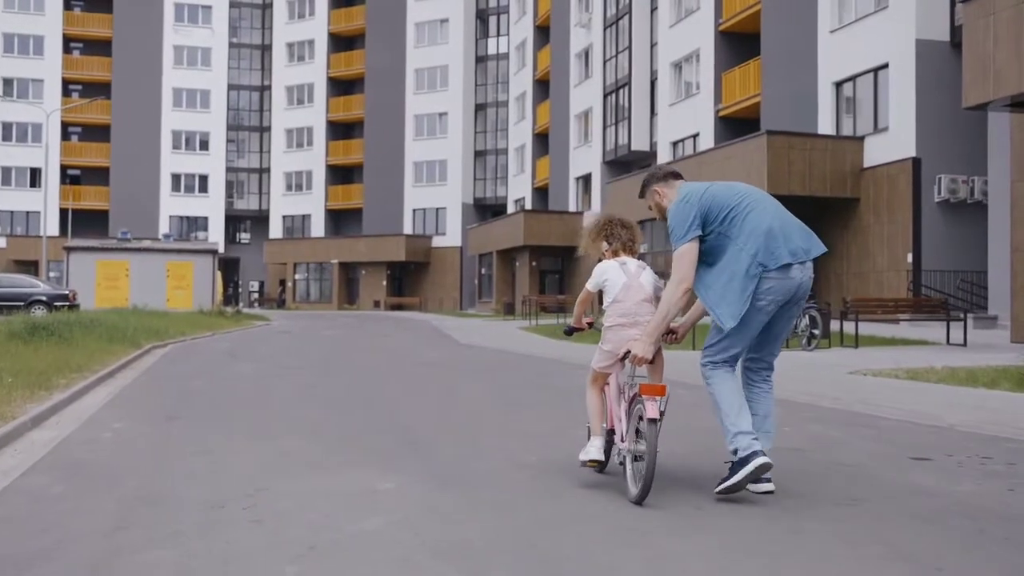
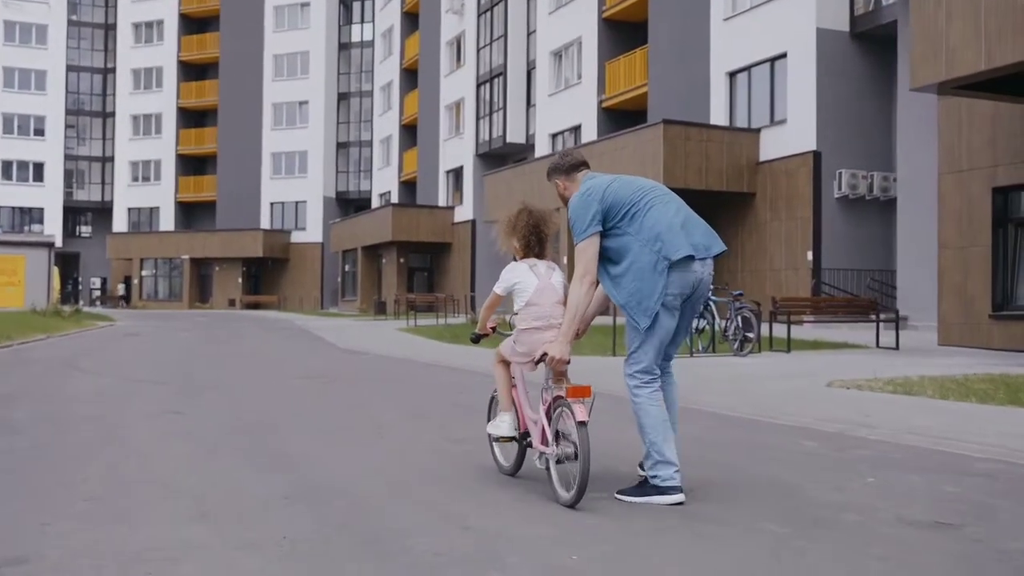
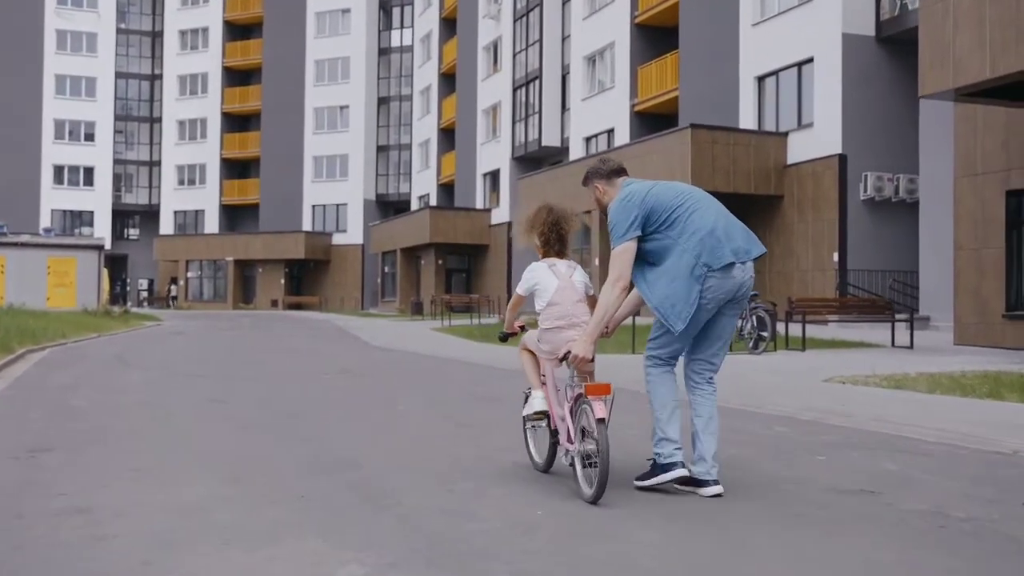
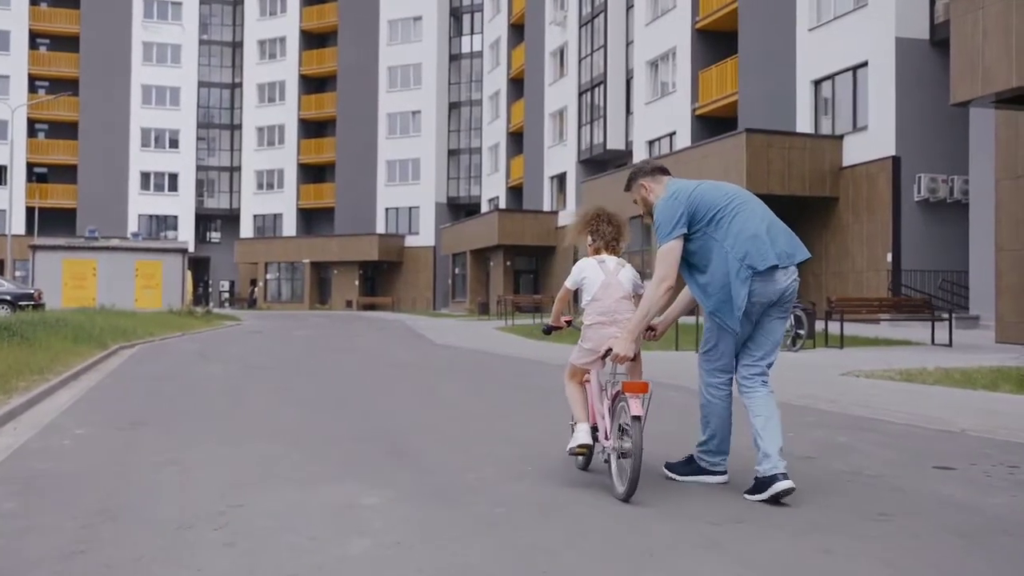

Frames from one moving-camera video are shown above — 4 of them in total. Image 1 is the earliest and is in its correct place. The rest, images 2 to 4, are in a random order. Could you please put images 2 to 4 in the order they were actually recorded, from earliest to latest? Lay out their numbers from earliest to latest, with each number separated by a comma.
4, 3, 2
